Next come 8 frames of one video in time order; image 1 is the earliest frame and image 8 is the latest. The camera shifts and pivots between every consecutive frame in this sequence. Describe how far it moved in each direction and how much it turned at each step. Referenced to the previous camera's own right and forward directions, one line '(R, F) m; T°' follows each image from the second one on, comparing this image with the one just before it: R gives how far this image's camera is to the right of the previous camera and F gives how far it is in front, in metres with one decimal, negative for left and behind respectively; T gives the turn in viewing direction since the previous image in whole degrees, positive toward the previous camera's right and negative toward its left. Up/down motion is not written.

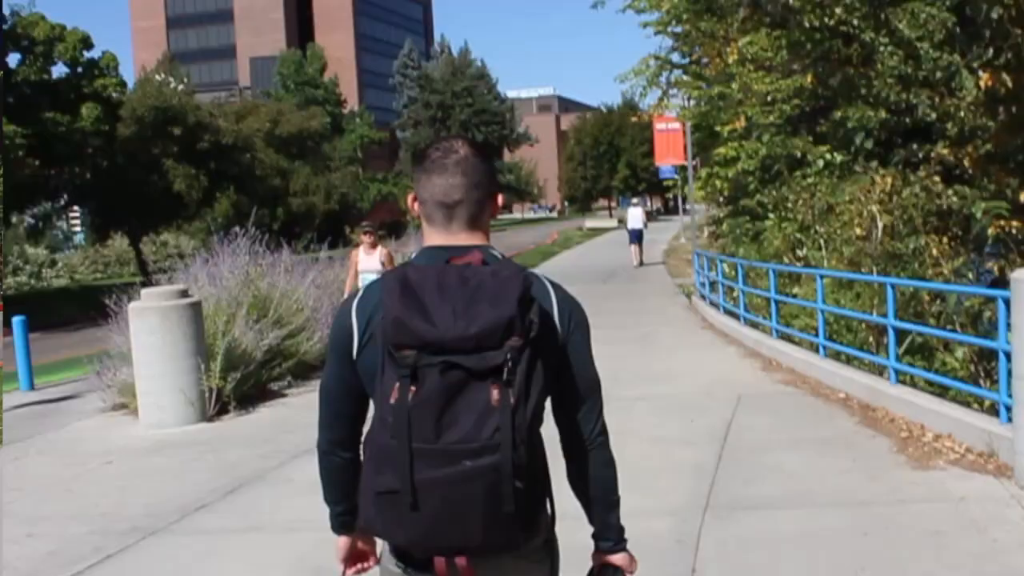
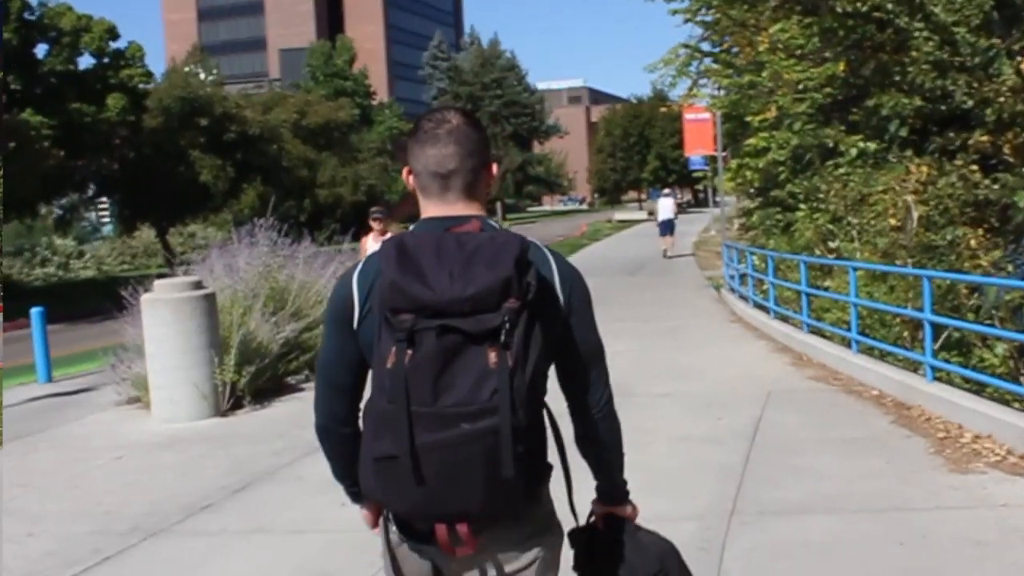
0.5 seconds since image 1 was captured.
(+0.1, +0.3) m; -1°
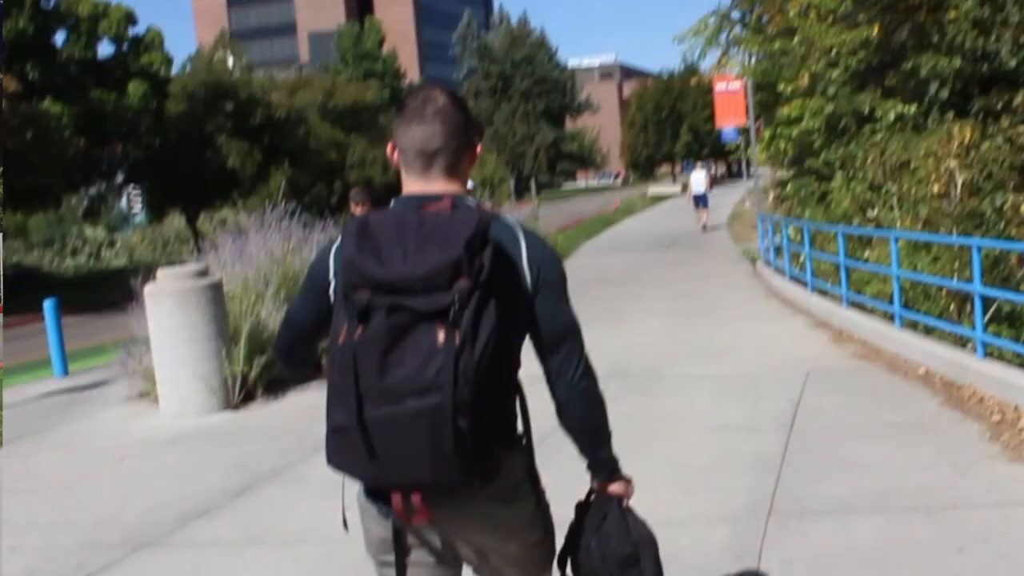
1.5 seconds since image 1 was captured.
(+0.1, +0.5) m; -2°
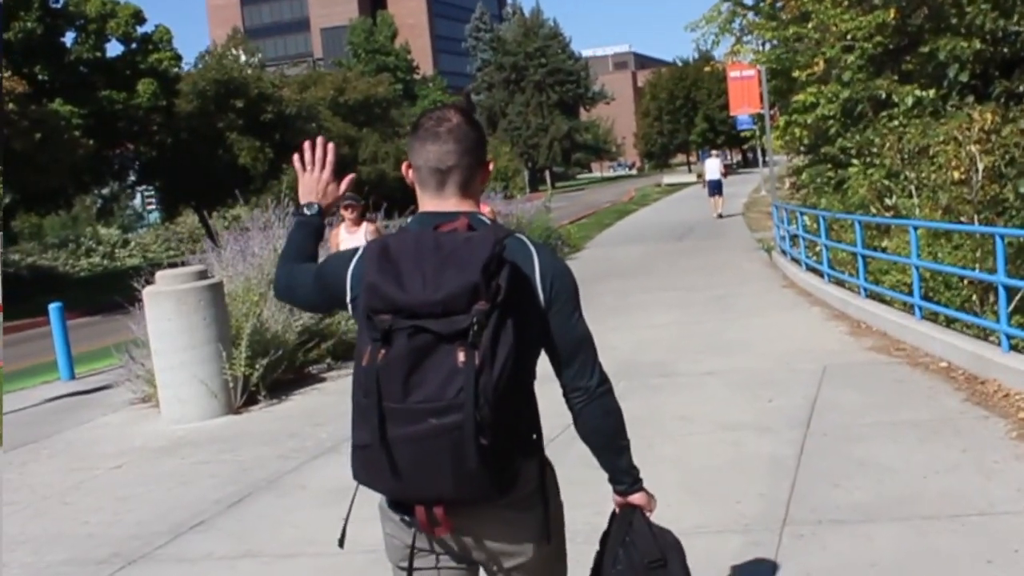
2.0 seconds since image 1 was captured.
(+0.1, +0.3) m; -1°
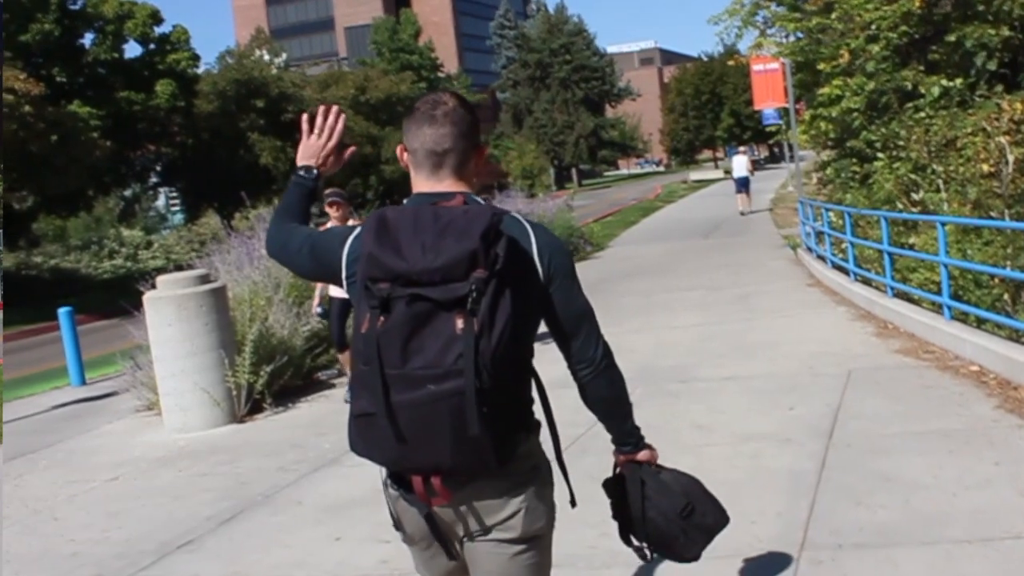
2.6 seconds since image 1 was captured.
(+0.1, +0.3) m; -1°
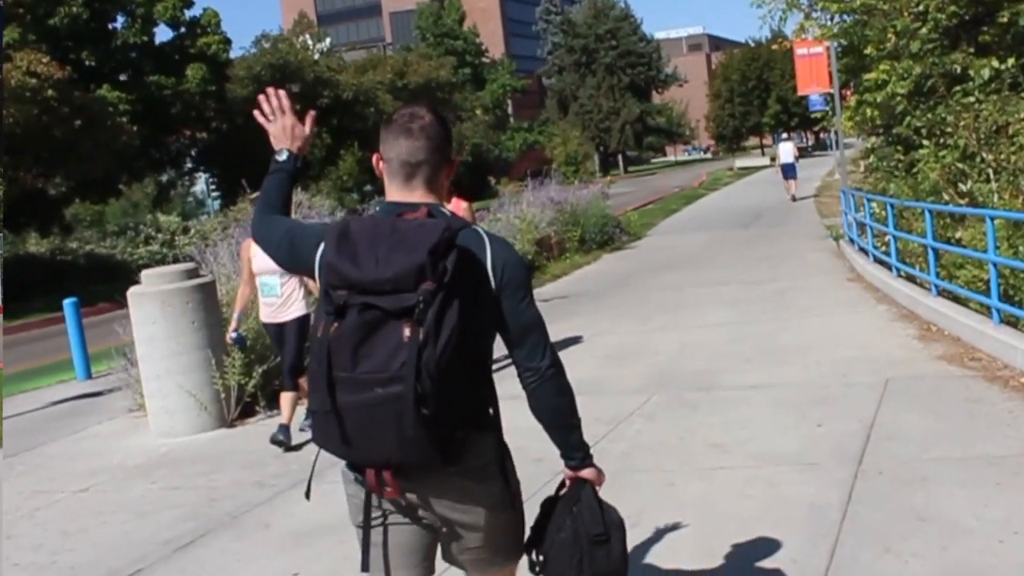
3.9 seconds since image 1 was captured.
(+0.3, +0.7) m; -2°
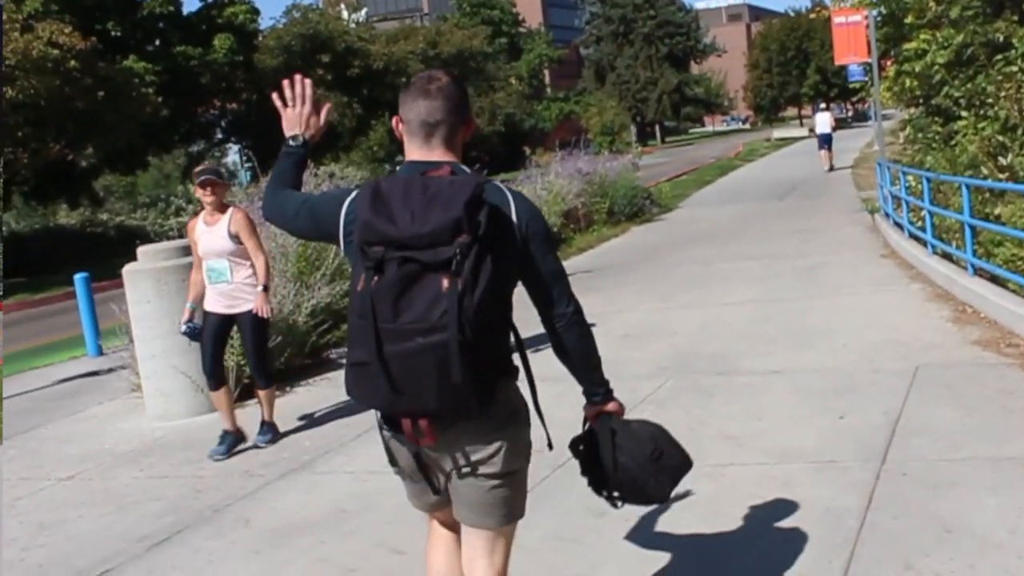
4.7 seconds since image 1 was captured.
(+0.2, +0.4) m; -2°
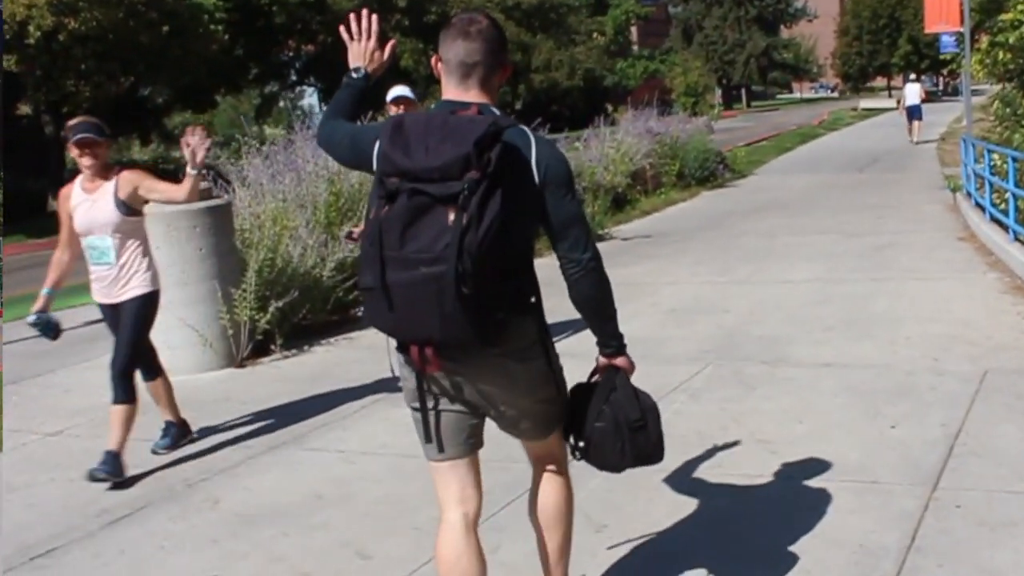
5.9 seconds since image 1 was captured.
(+0.2, +0.7) m; -3°
